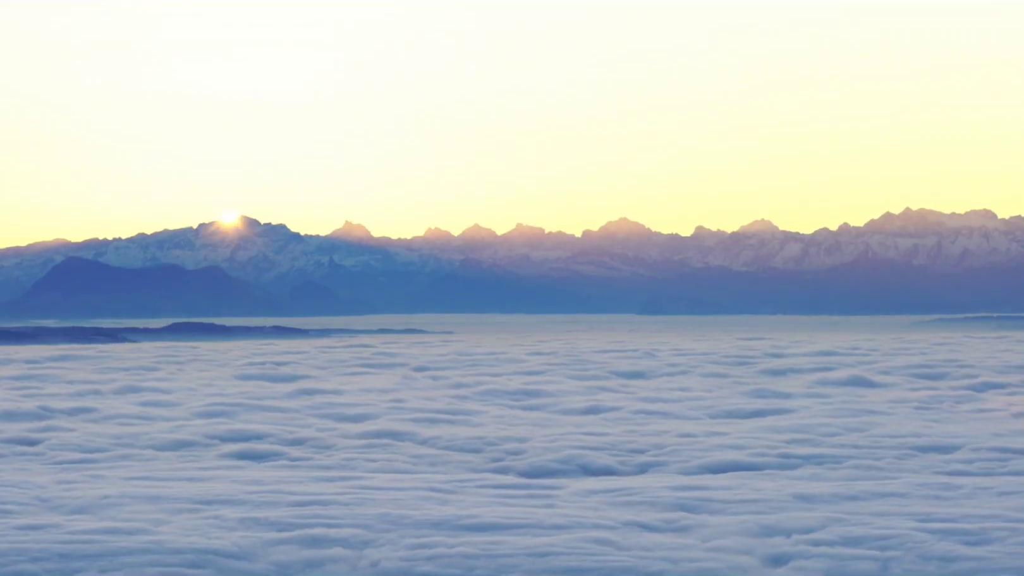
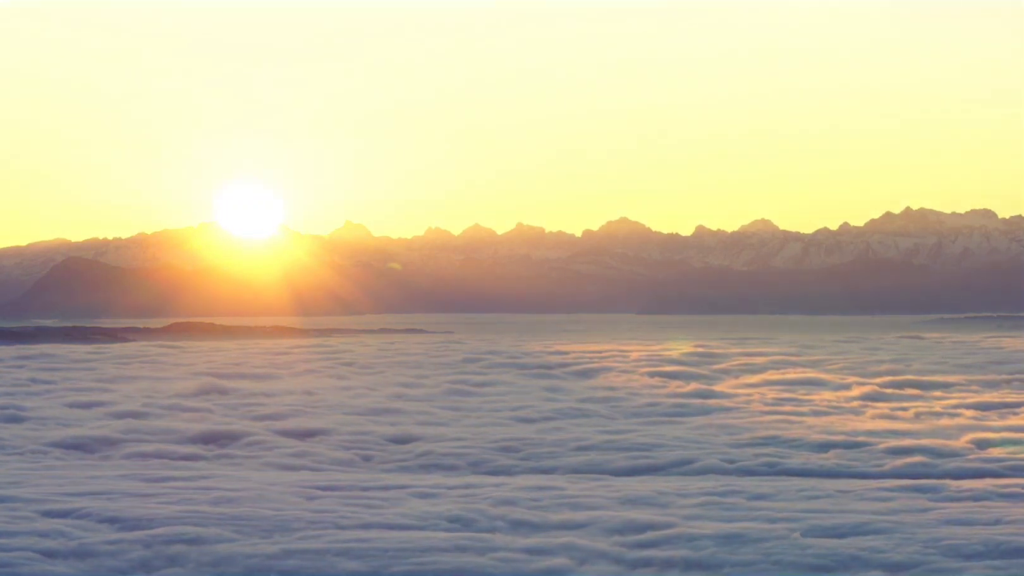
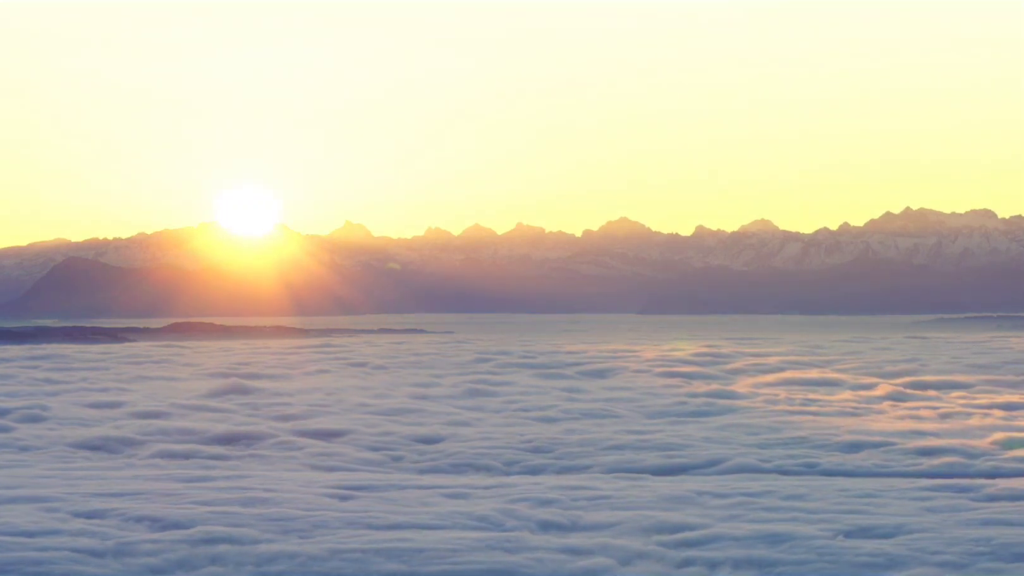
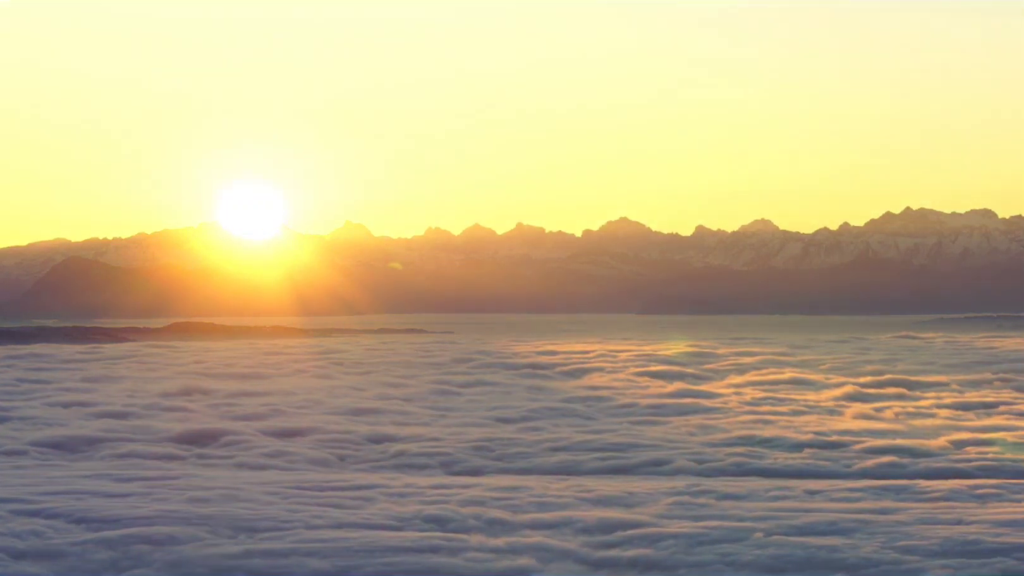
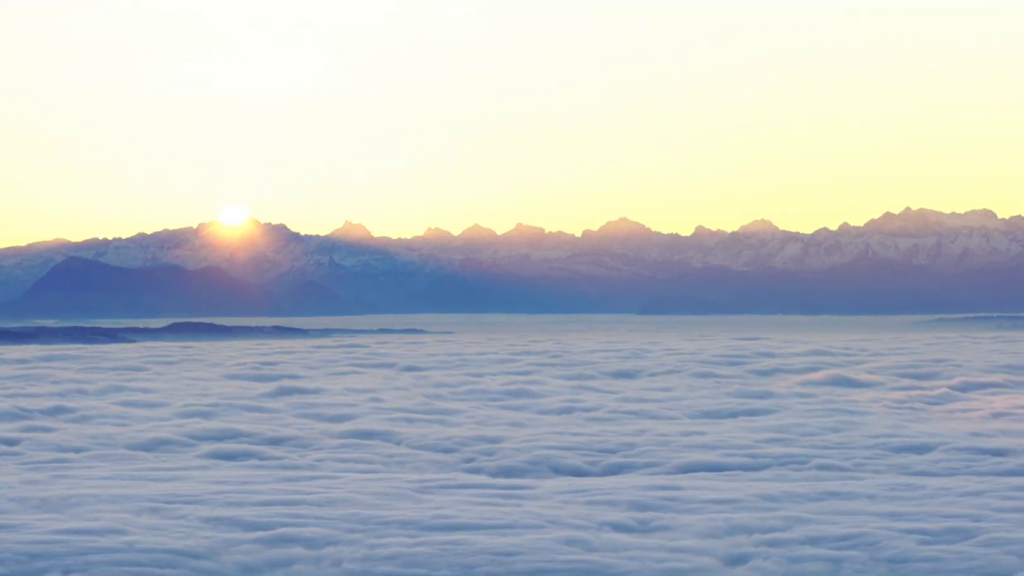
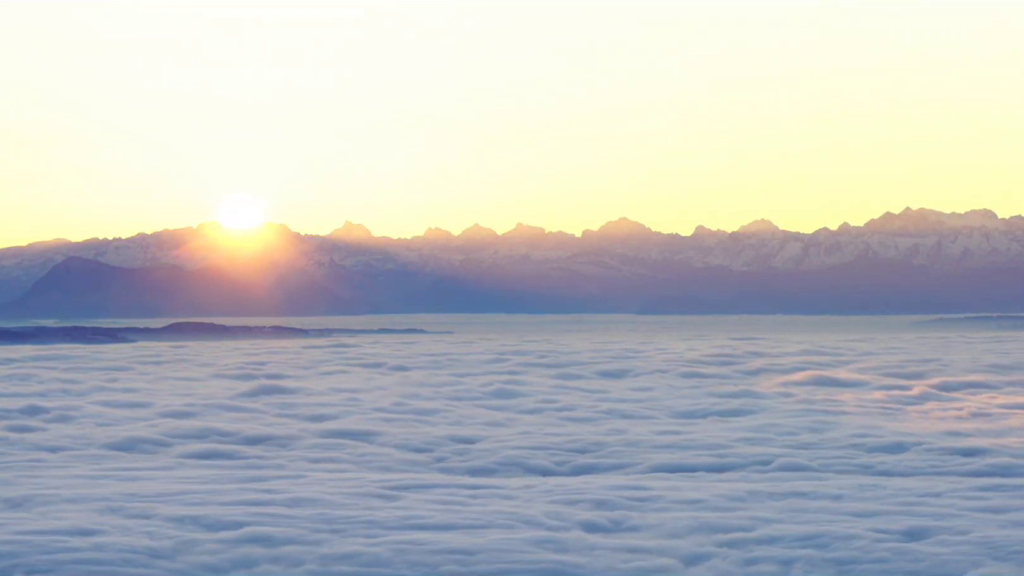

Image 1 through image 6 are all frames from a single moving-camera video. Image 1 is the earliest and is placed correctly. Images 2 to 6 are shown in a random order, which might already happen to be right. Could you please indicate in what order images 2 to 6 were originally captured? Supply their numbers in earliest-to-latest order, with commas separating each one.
5, 6, 3, 2, 4
